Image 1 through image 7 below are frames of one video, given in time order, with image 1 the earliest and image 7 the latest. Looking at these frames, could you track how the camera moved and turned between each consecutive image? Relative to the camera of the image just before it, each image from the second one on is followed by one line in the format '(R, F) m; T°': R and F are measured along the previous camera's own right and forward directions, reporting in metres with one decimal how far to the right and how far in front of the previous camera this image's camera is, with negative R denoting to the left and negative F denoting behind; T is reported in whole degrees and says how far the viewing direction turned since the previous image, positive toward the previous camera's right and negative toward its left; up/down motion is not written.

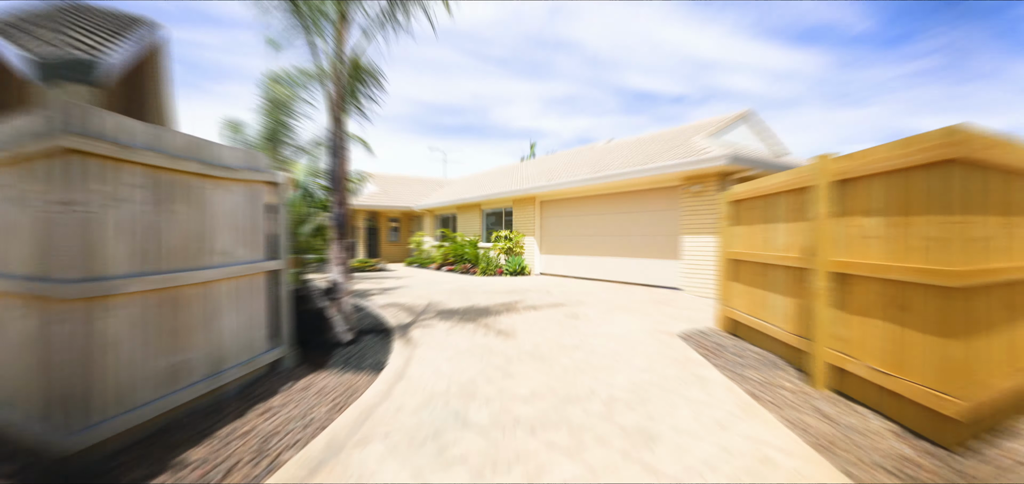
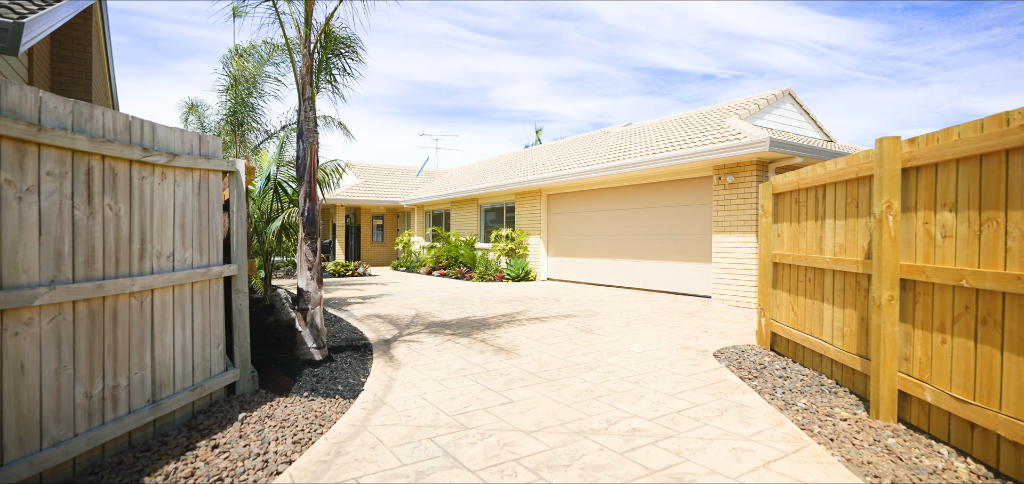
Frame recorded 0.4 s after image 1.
(-0.1, +0.6) m; +1°
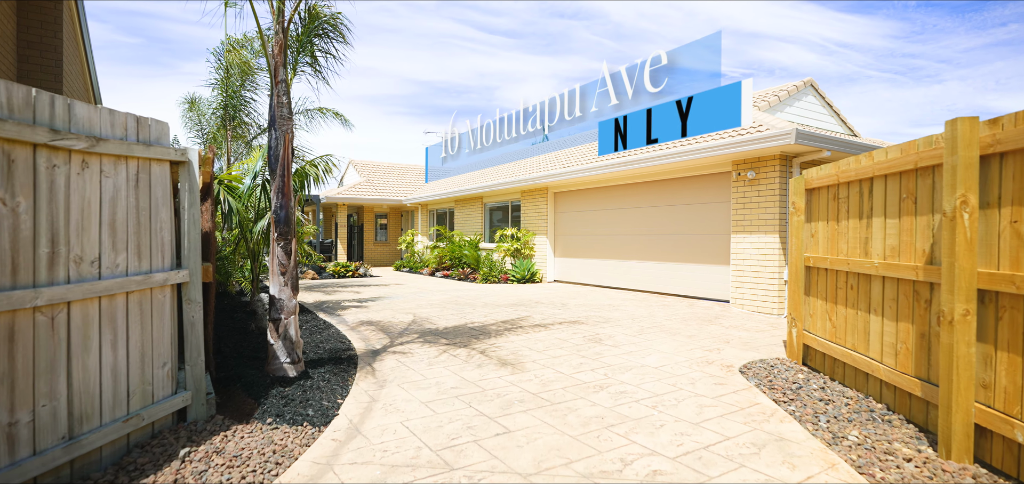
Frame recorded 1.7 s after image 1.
(+0.1, +0.6) m; -1°
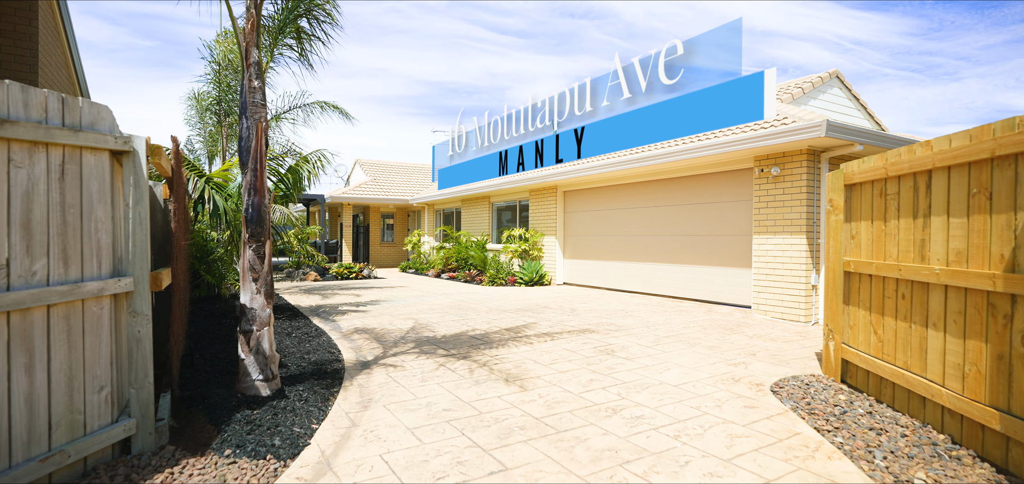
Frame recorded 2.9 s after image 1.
(+0.1, +0.5) m; -1°
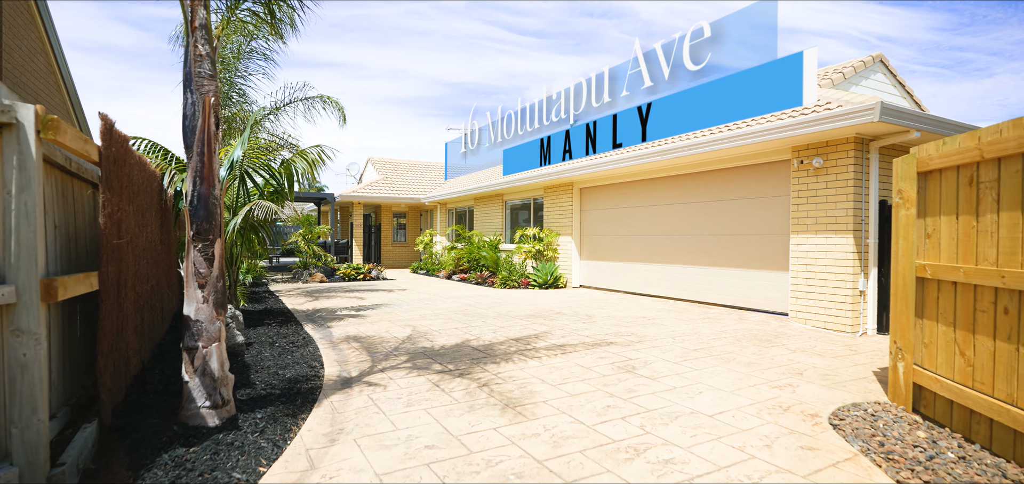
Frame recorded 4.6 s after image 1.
(+0.1, +0.7) m; -2°
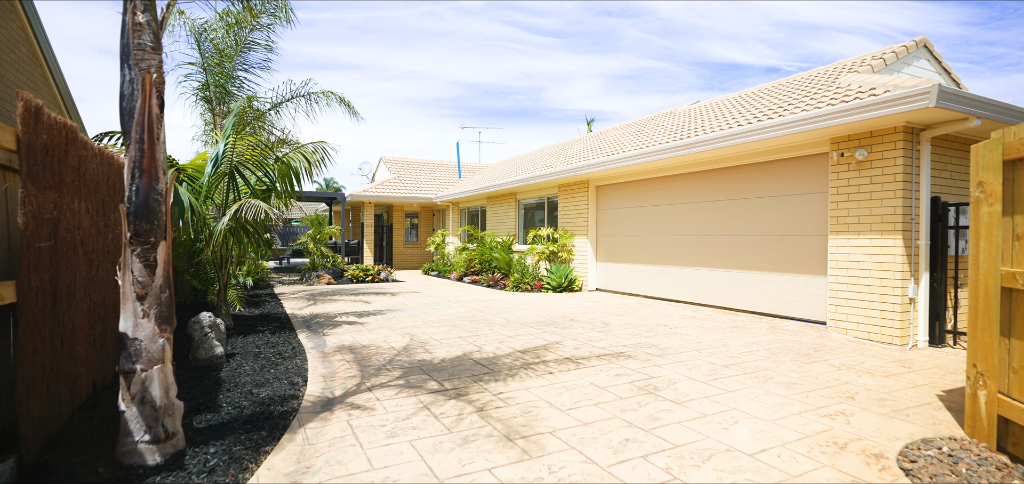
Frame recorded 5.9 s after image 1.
(+0.1, +0.6) m; -2°
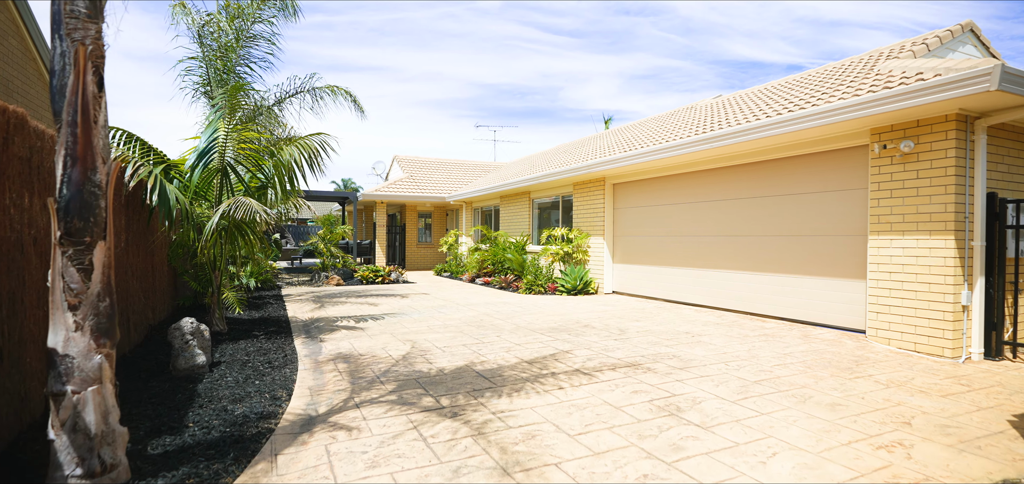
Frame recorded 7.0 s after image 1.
(+0.1, +0.4) m; -2°
